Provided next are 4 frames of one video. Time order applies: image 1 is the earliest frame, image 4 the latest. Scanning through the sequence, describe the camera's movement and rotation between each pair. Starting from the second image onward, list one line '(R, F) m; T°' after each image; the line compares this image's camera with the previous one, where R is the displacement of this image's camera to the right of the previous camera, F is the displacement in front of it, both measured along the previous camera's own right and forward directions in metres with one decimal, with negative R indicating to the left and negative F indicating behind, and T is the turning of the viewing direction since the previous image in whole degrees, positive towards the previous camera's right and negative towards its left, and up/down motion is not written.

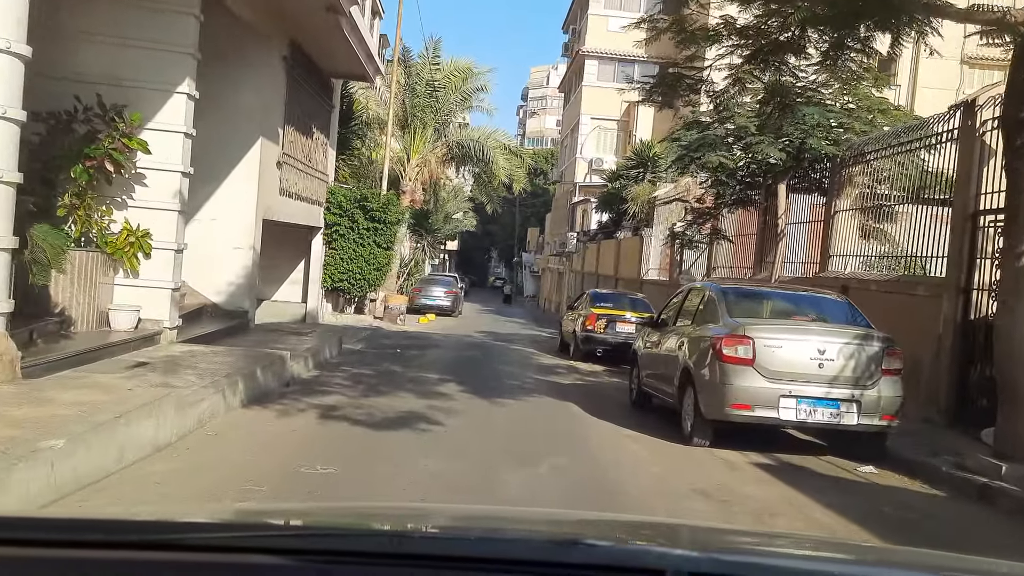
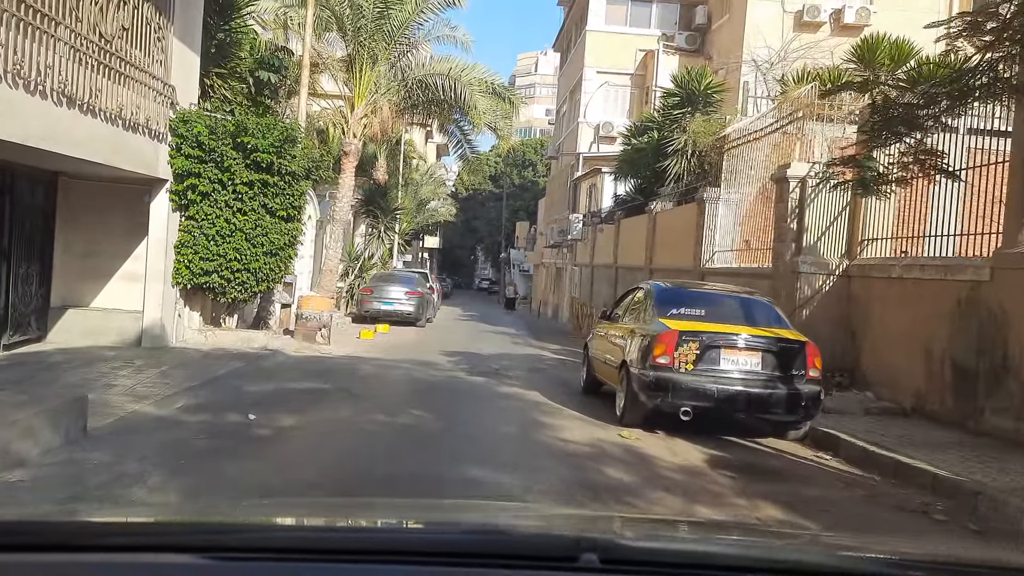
(0.0, +9.3) m; +1°
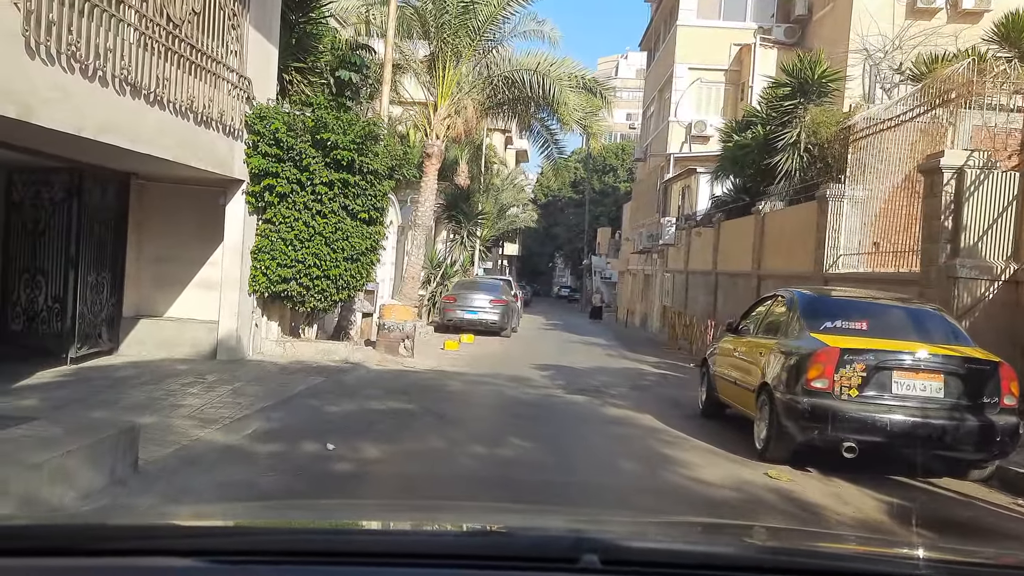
(-0.3, +1.2) m; -5°
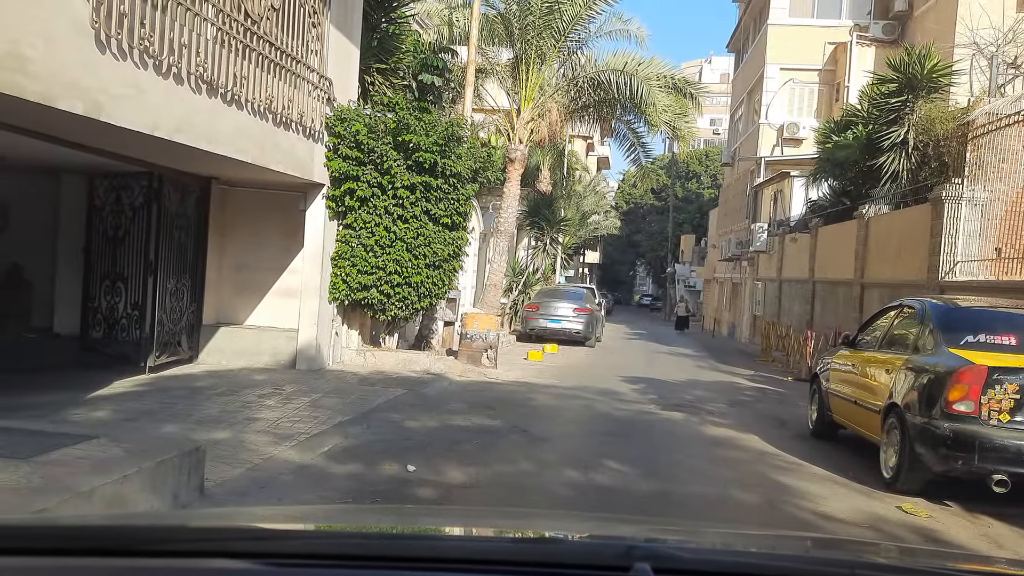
(-0.1, +0.6) m; -5°
